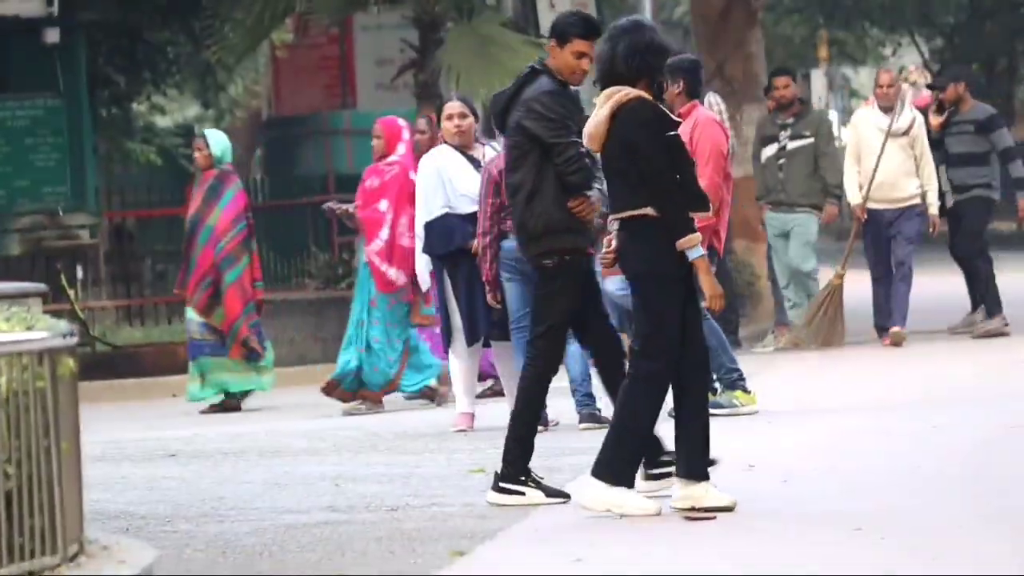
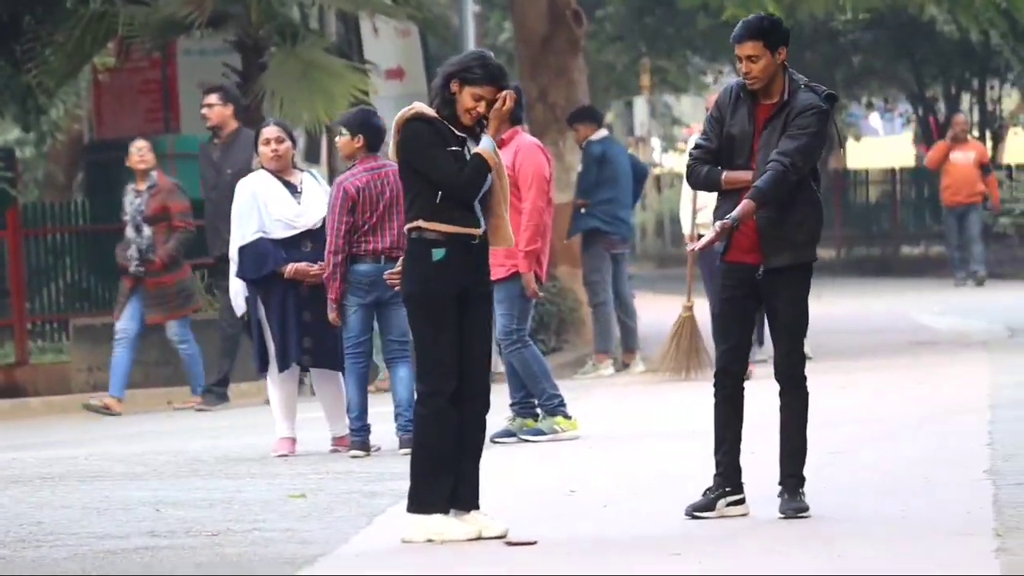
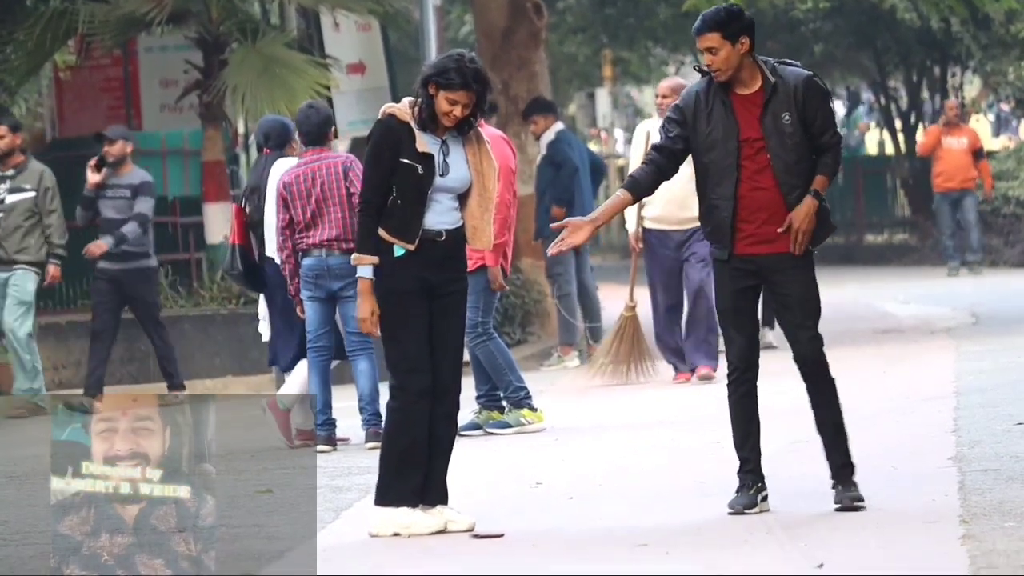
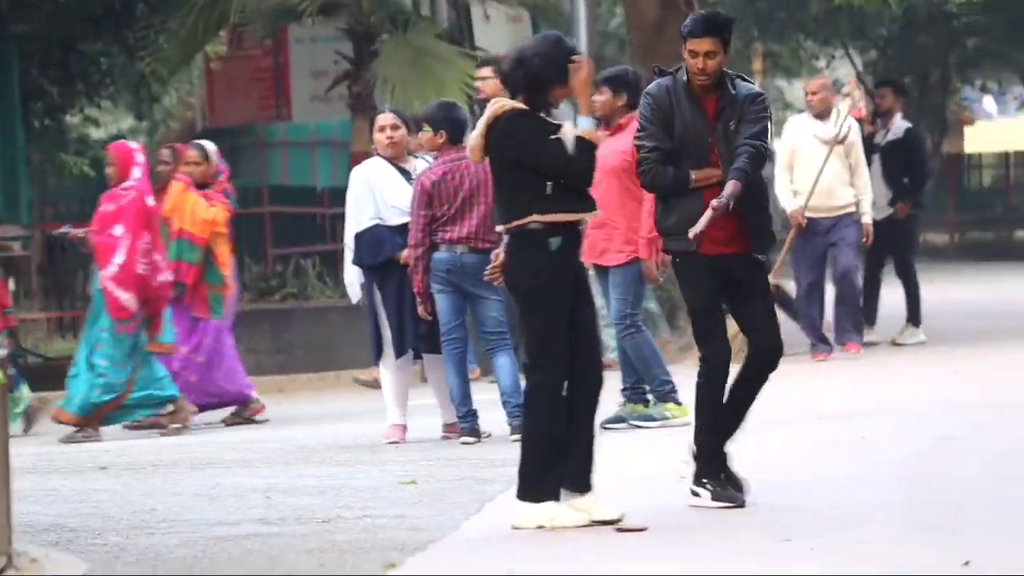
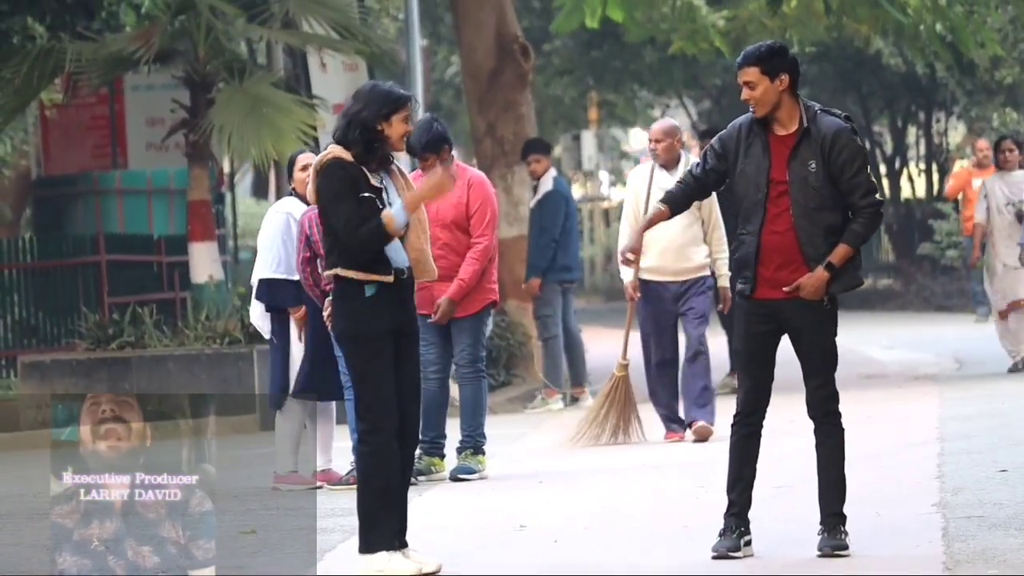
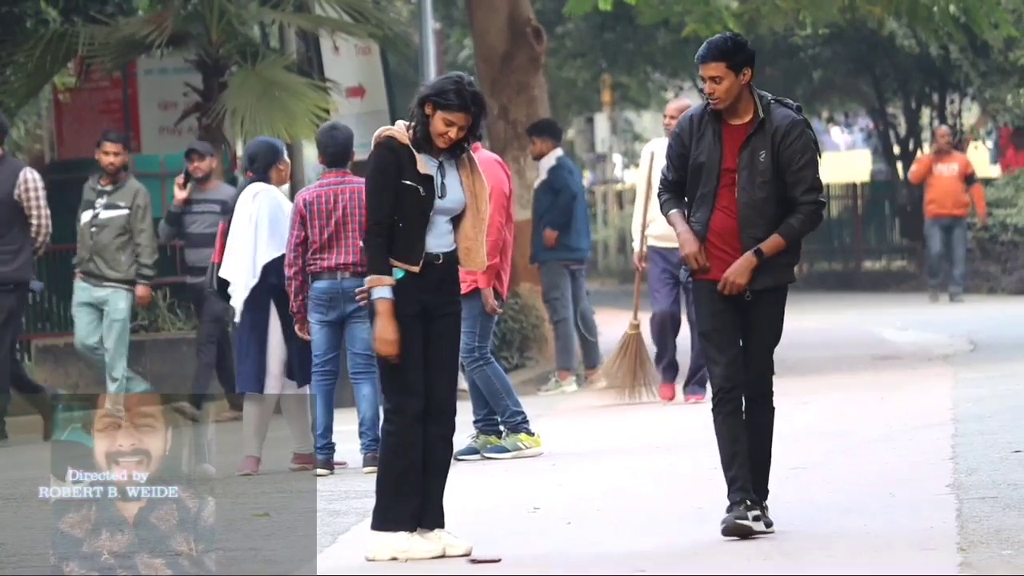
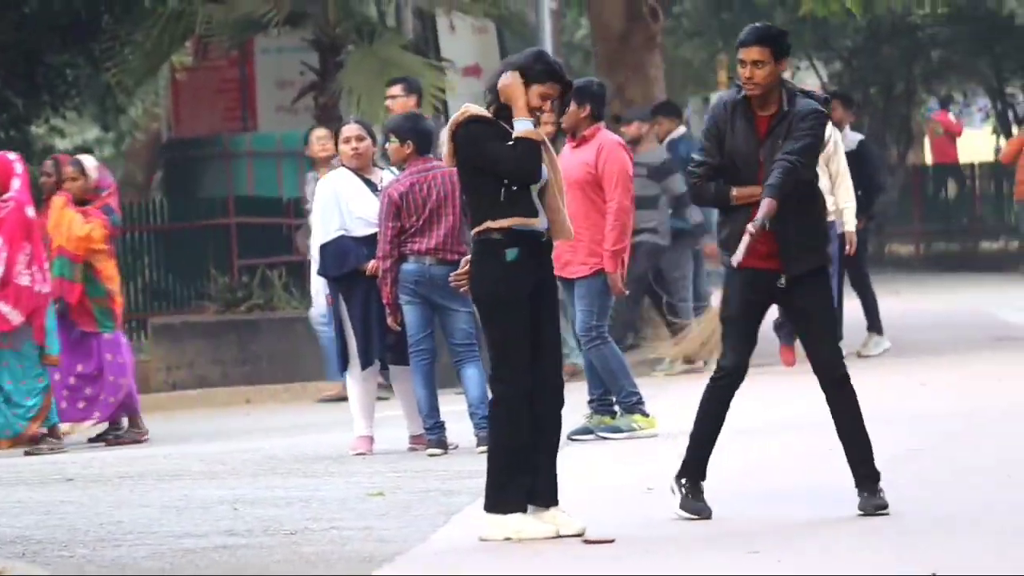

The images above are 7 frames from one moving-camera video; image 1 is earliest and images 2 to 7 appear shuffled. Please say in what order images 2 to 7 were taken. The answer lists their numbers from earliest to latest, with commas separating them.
4, 7, 2, 6, 3, 5
